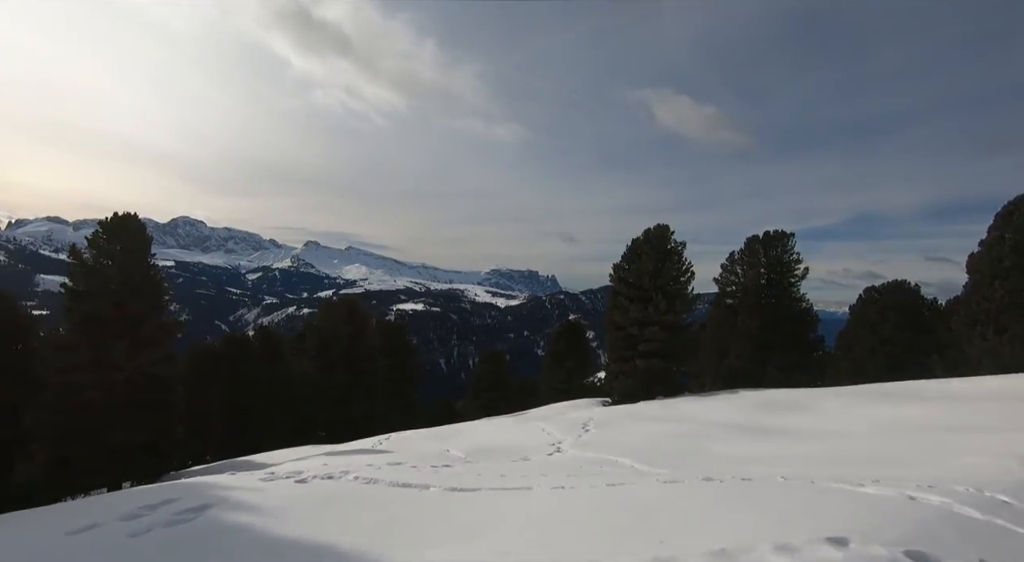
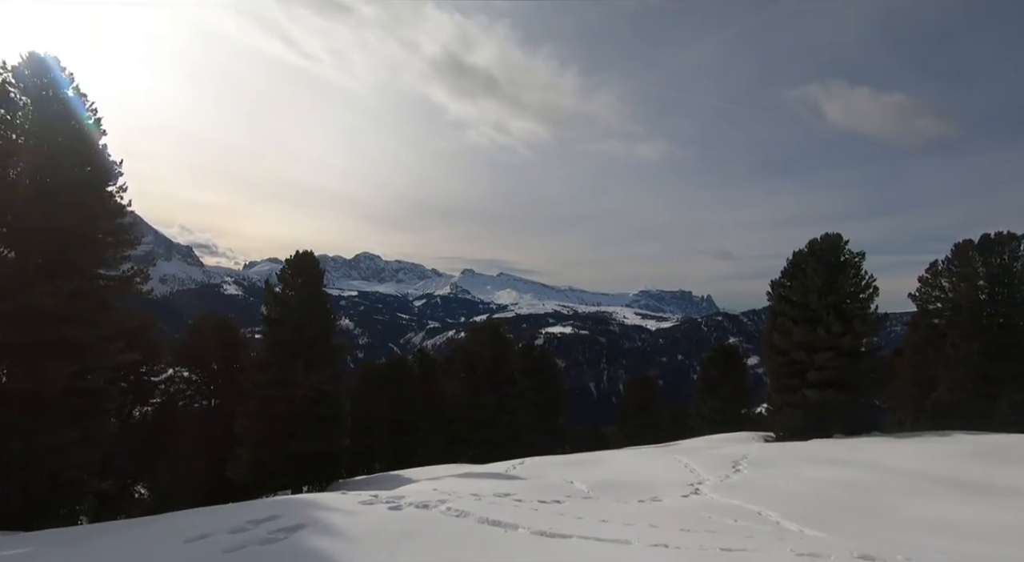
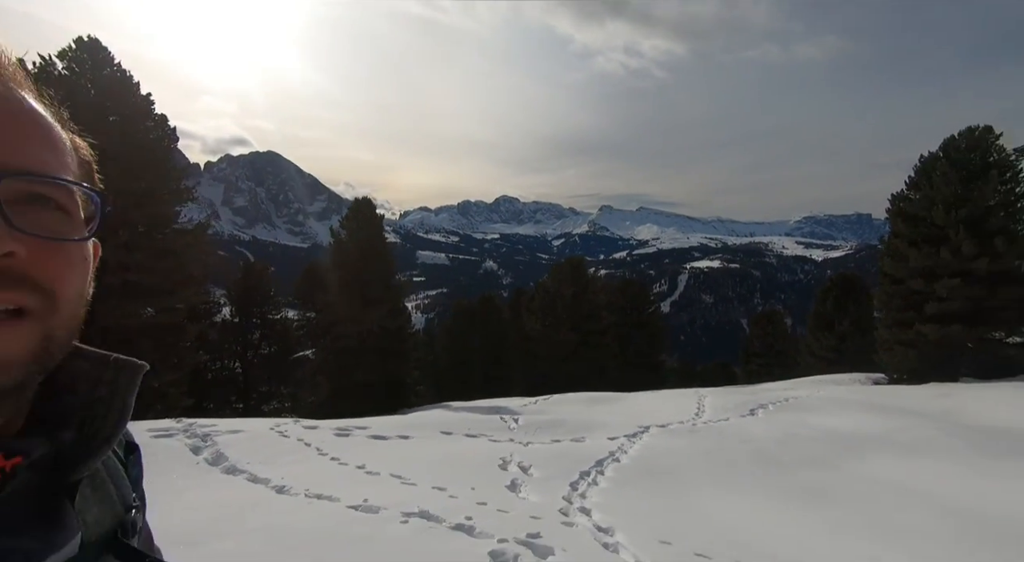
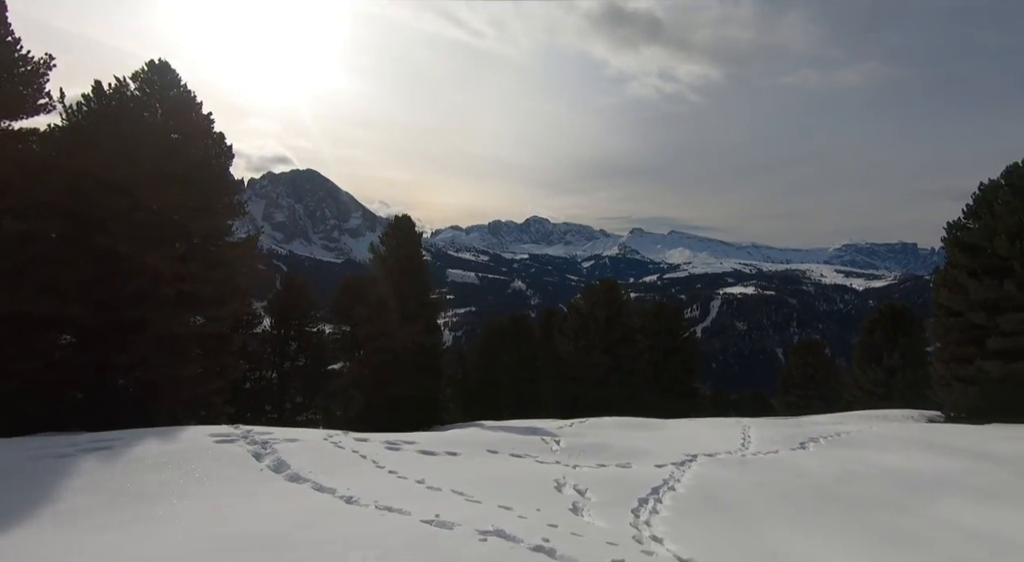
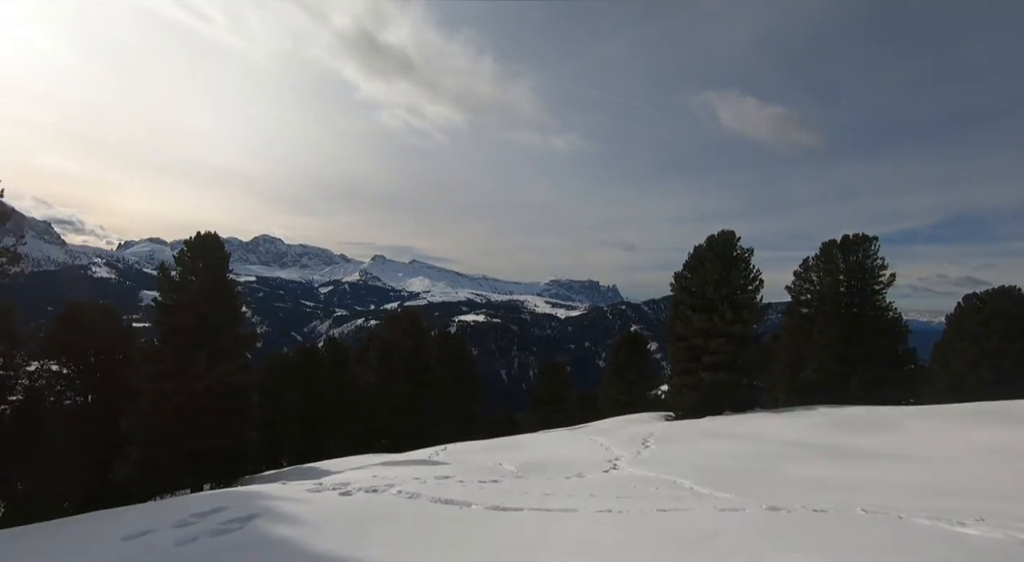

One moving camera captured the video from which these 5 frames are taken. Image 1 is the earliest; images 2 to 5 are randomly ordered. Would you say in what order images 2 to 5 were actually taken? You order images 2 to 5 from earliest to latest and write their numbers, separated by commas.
5, 2, 4, 3
